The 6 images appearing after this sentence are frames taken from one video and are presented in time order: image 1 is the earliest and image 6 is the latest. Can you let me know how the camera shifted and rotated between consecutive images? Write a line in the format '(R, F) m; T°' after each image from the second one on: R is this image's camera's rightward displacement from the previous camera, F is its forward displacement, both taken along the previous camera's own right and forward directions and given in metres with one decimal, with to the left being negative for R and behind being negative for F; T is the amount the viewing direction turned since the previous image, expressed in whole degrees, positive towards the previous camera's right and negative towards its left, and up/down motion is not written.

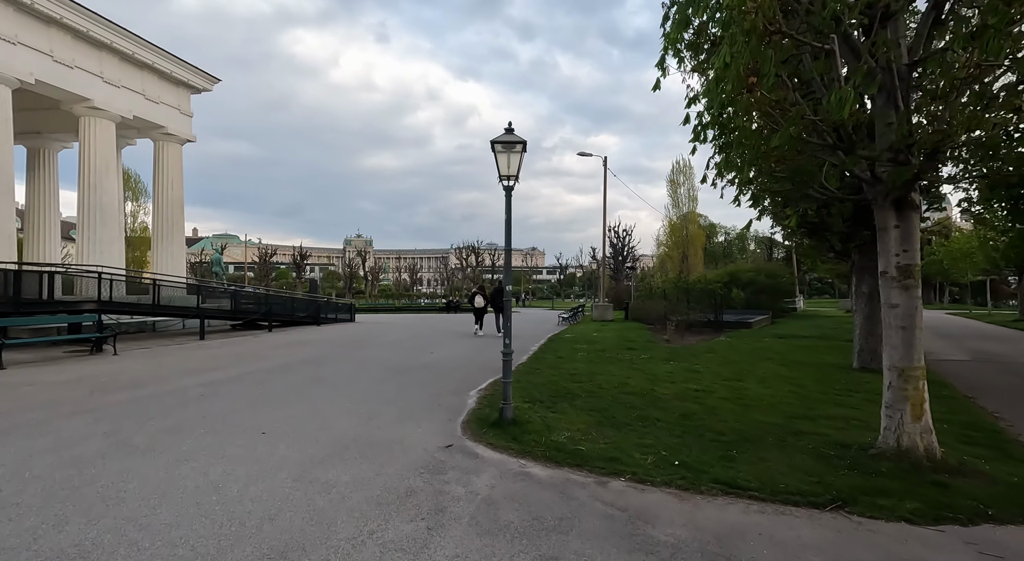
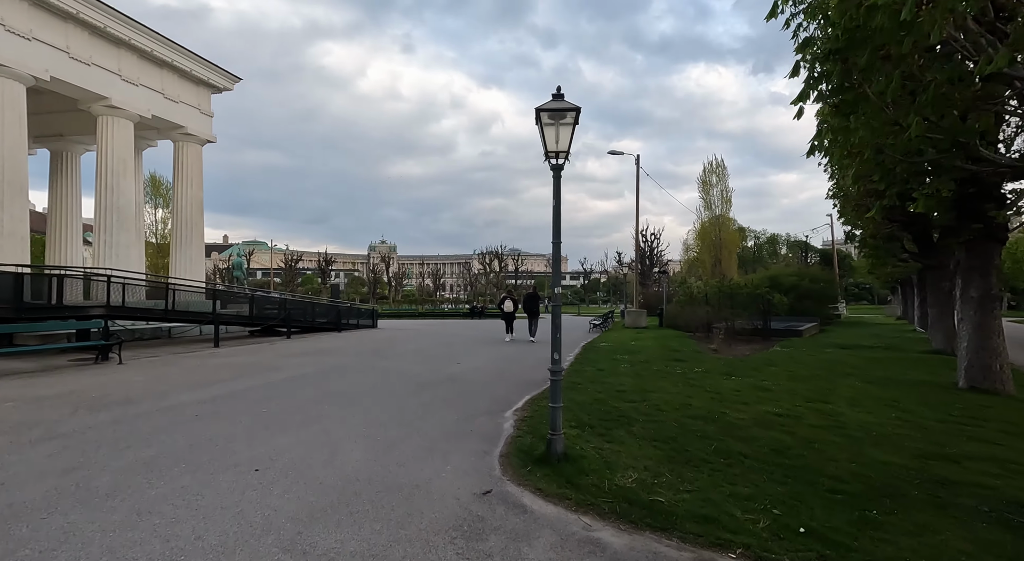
(-0.3, +1.4) m; -2°
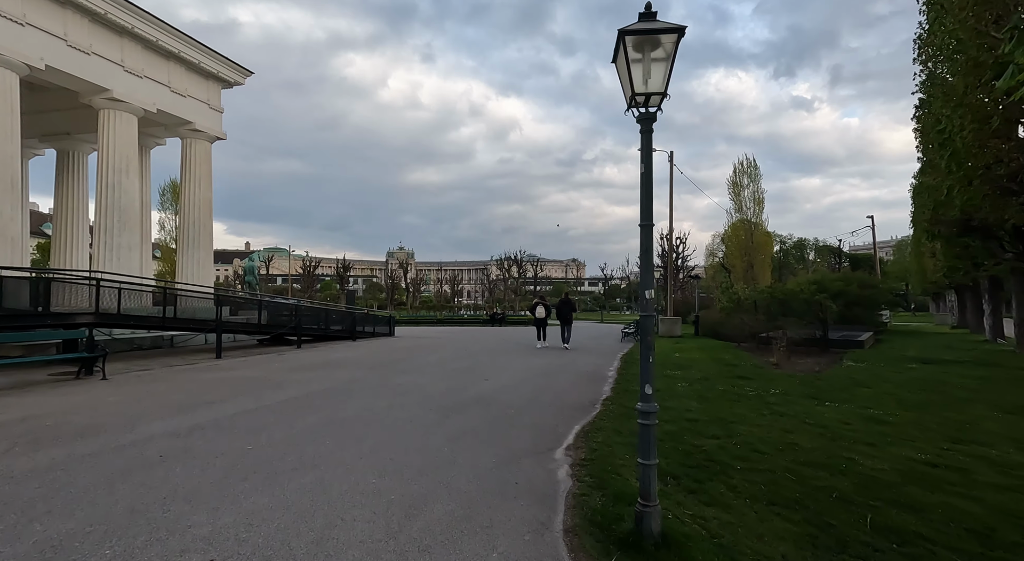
(-0.4, +1.9) m; -2°
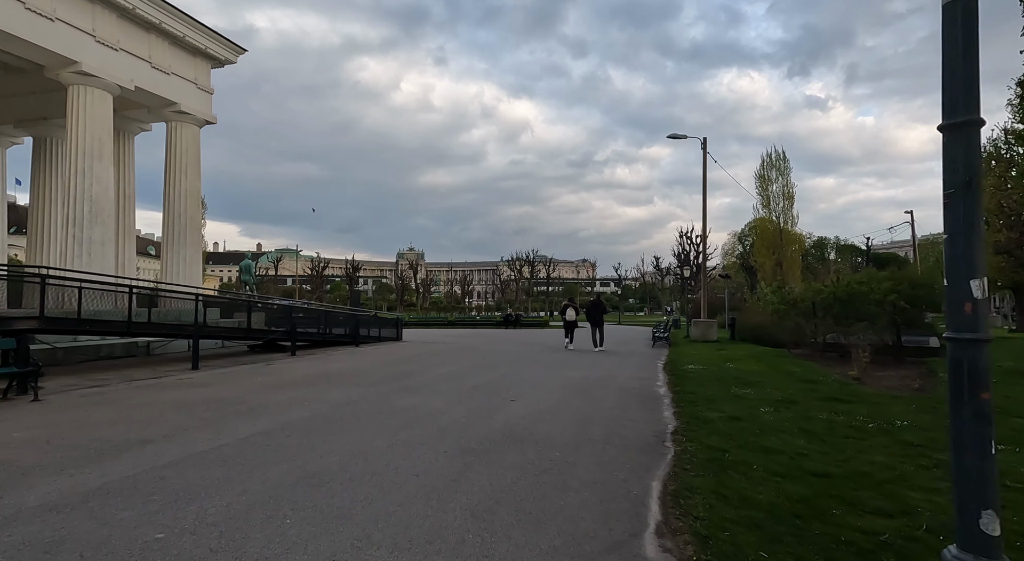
(-0.4, +2.5) m; -1°
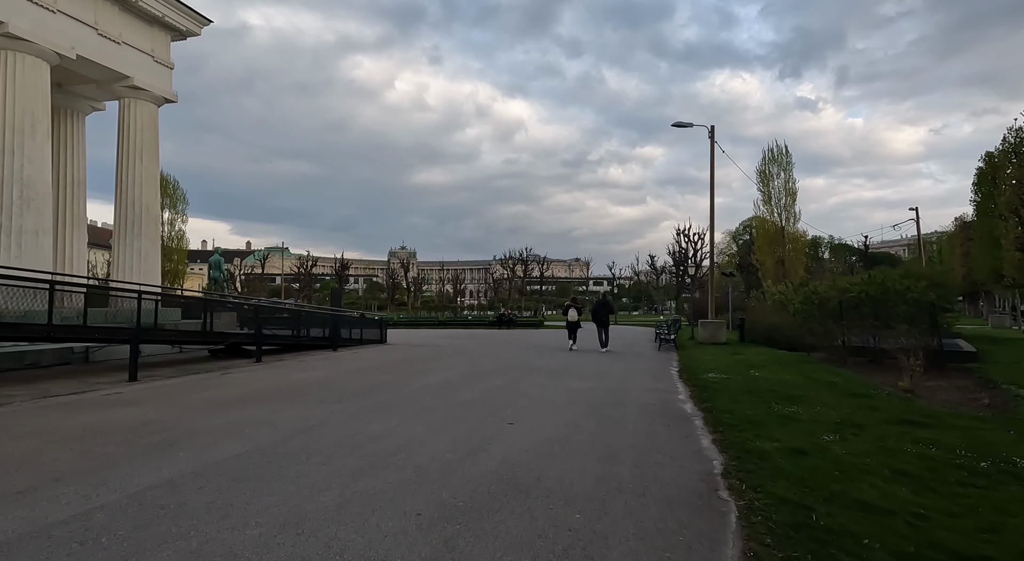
(-0.1, +2.0) m; +1°
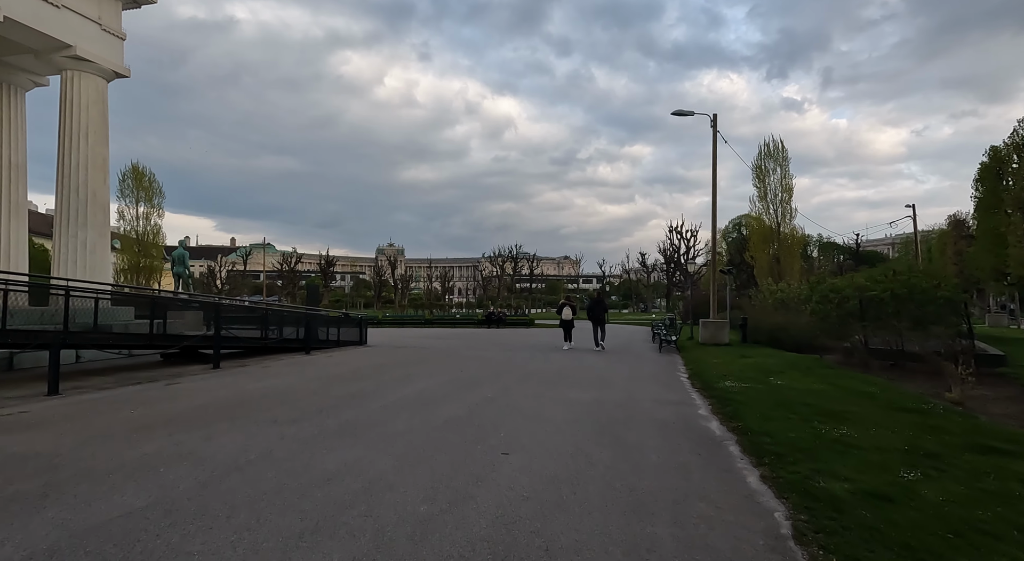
(-0.1, +1.7) m; +1°
